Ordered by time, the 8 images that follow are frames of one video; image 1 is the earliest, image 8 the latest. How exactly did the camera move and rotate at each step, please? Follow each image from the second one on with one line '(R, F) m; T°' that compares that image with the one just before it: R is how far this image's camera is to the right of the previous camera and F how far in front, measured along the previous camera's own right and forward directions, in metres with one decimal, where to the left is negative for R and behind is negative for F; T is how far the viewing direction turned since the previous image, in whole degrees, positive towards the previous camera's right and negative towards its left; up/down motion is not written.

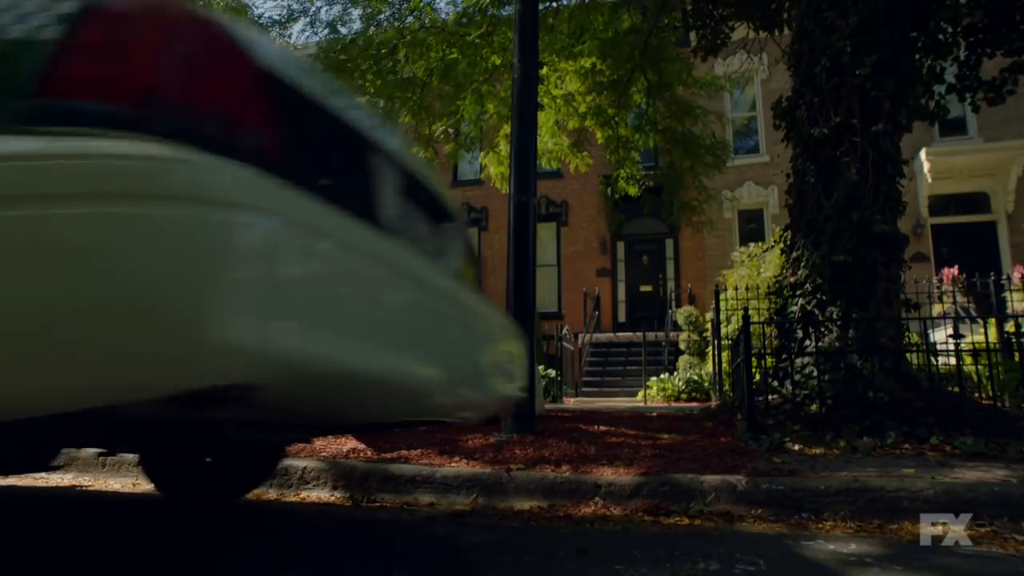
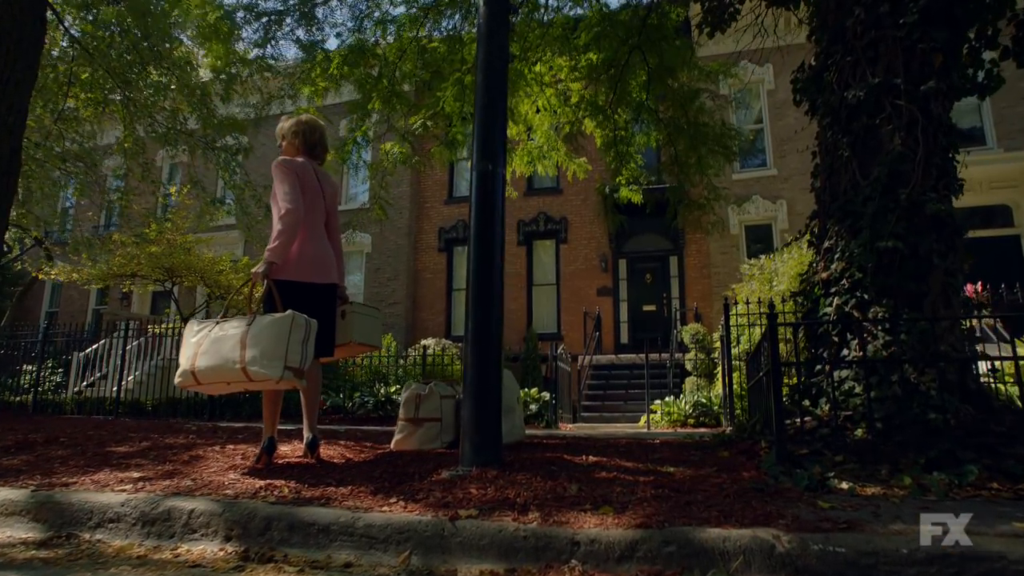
(+0.3, +1.1) m; 0°
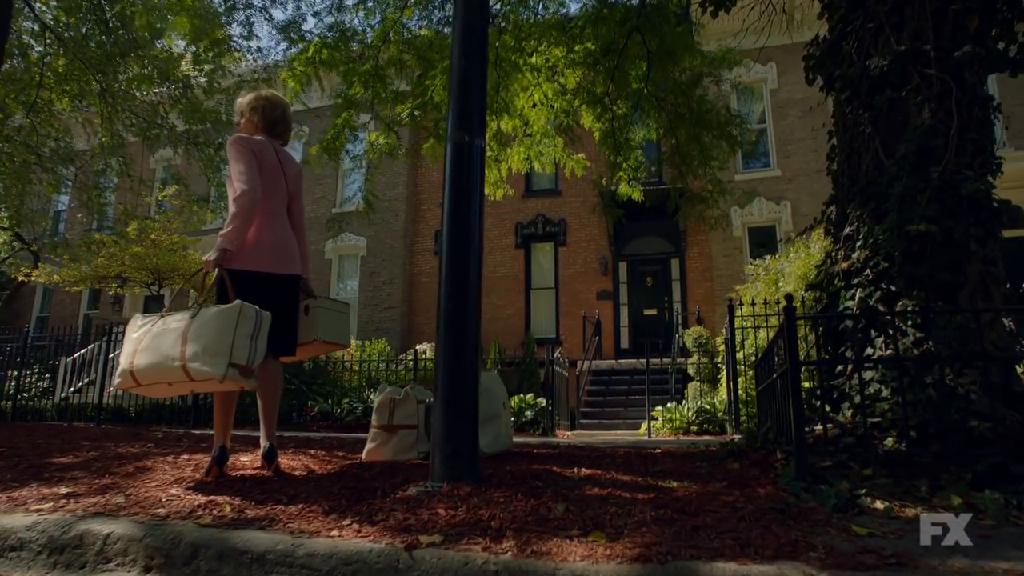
(+0.1, +0.5) m; 0°
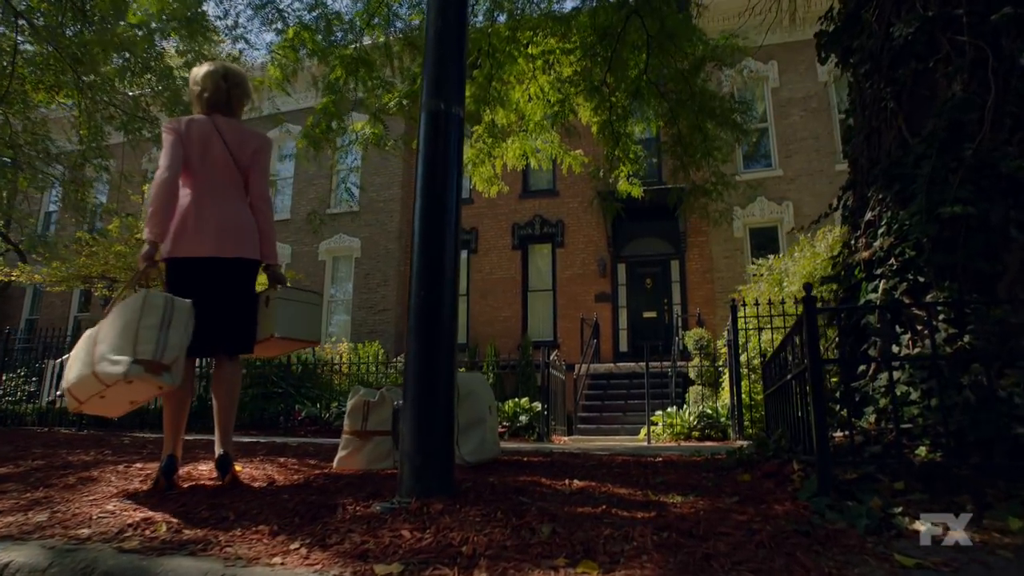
(+0.1, +0.4) m; 0°
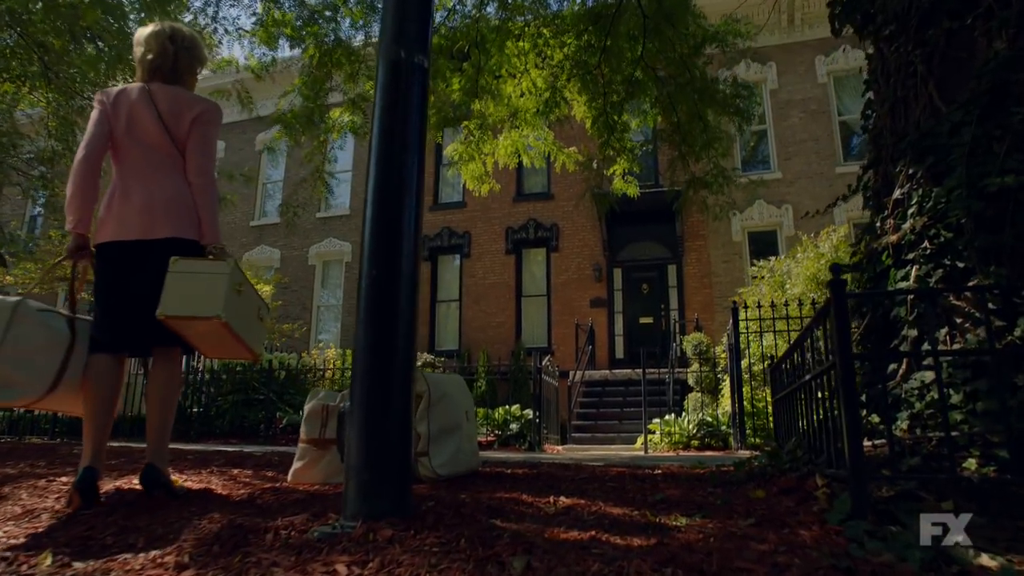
(+0.1, +0.5) m; 0°
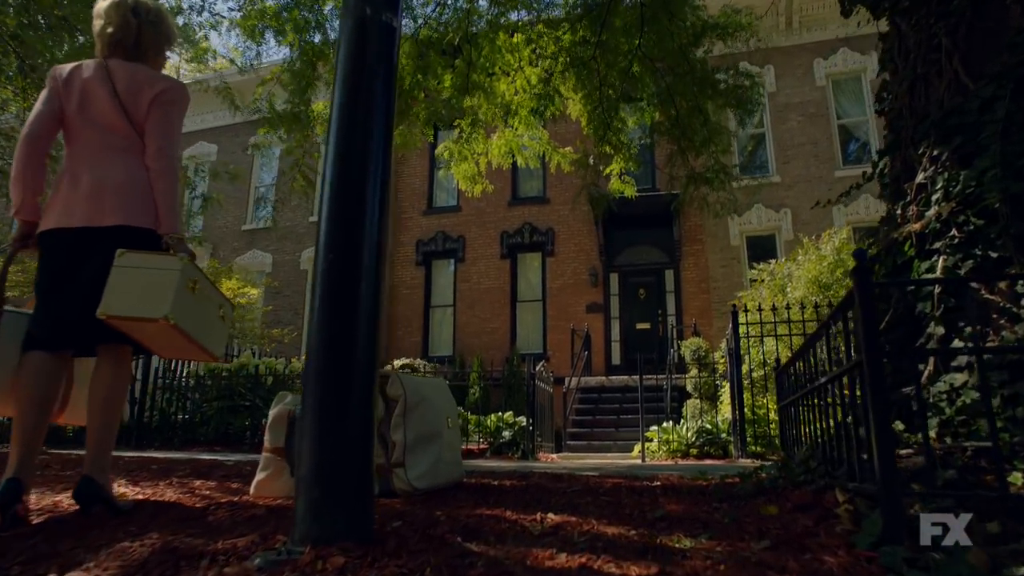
(+0.1, +0.3) m; 0°
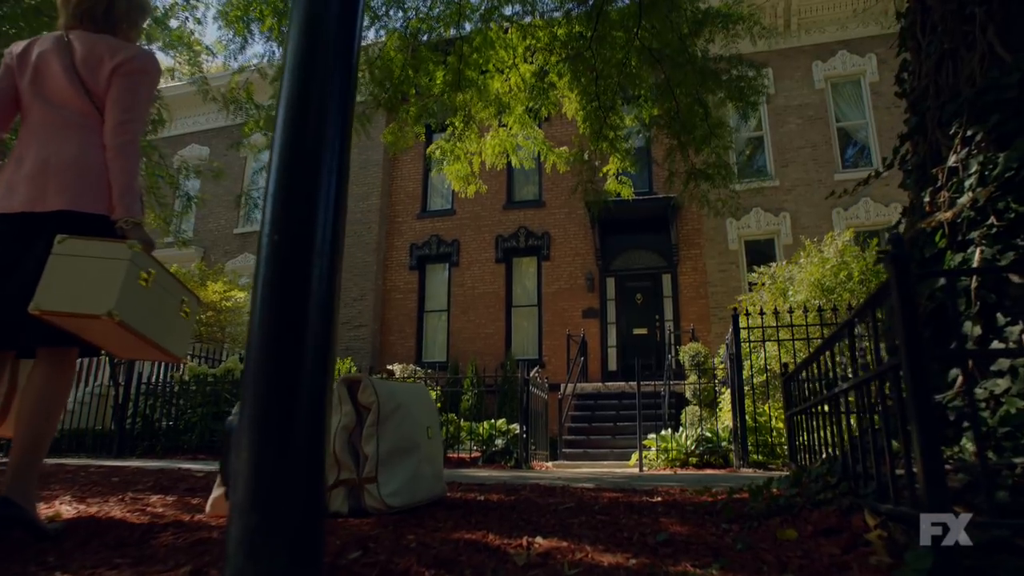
(0.0, +0.3) m; 0°
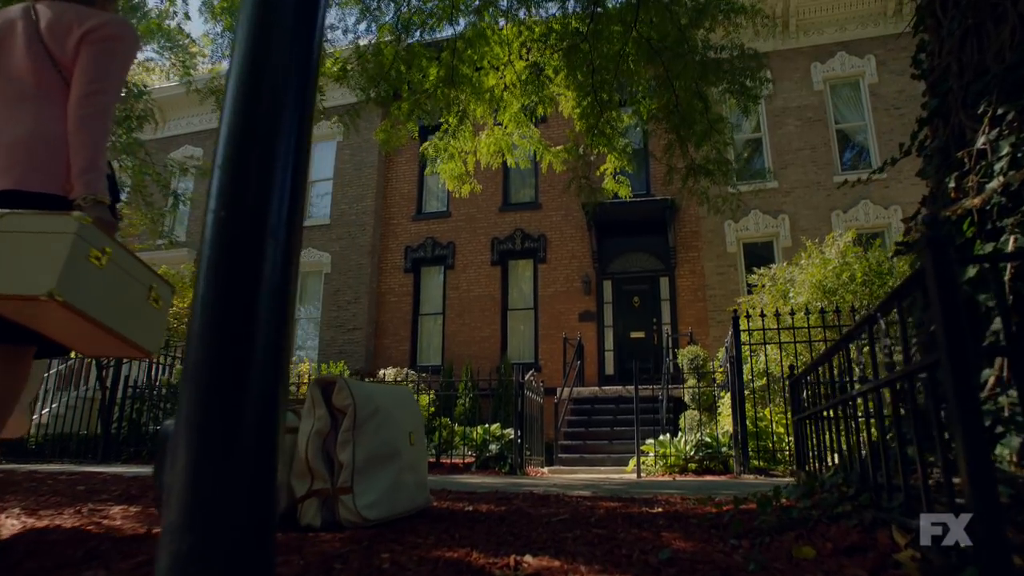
(0.0, +0.2) m; 0°
